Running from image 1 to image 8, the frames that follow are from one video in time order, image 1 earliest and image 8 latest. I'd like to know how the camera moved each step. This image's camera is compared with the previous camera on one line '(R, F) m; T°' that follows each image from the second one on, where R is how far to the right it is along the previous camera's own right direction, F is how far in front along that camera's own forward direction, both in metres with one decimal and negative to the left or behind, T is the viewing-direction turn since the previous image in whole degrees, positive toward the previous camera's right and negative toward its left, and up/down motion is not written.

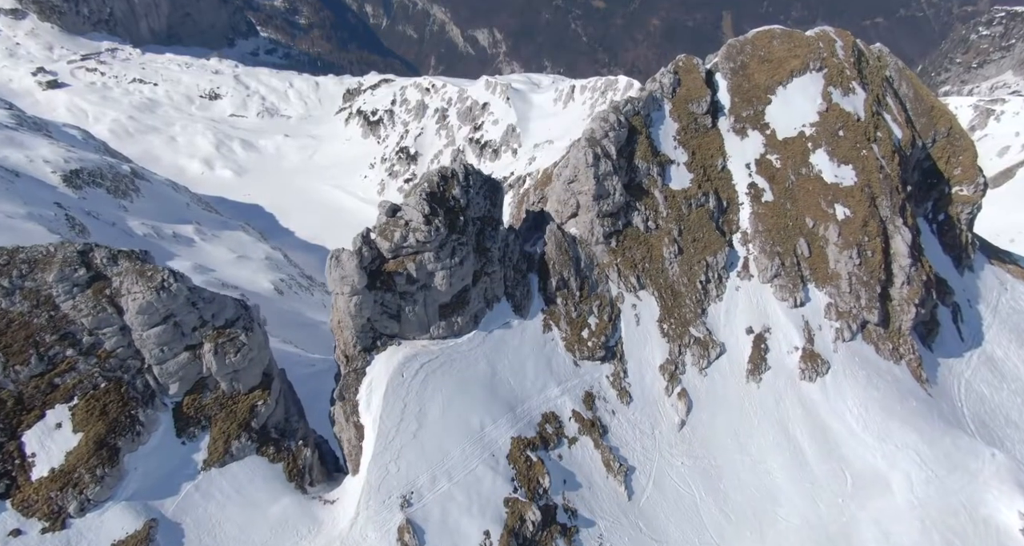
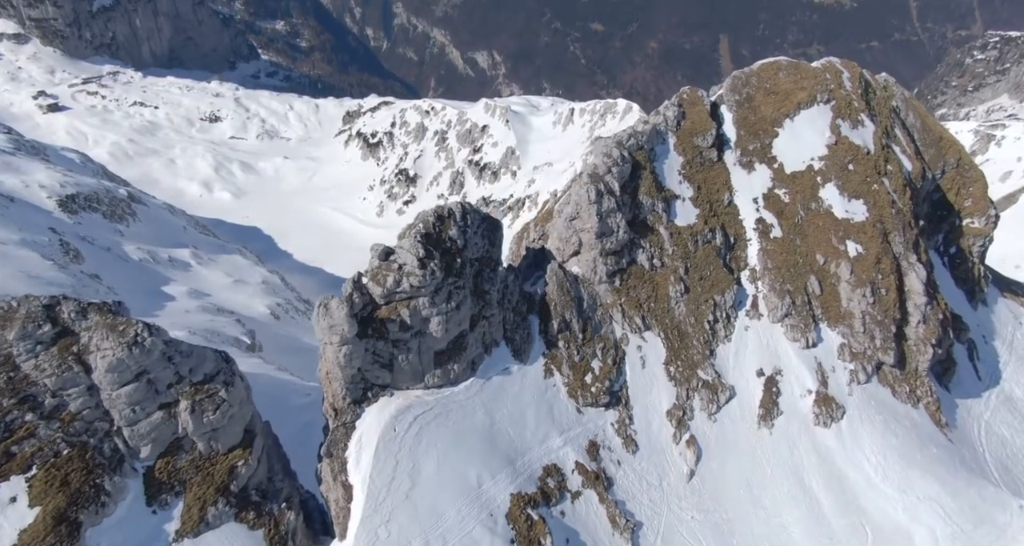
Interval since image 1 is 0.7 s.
(0.0, +2.2) m; 0°
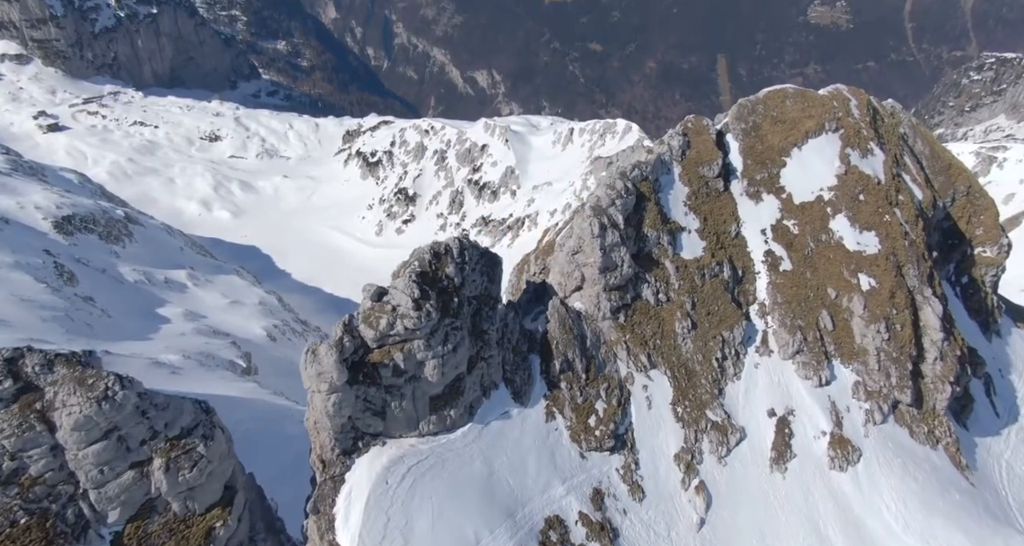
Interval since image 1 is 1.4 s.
(0.0, +2.1) m; 0°
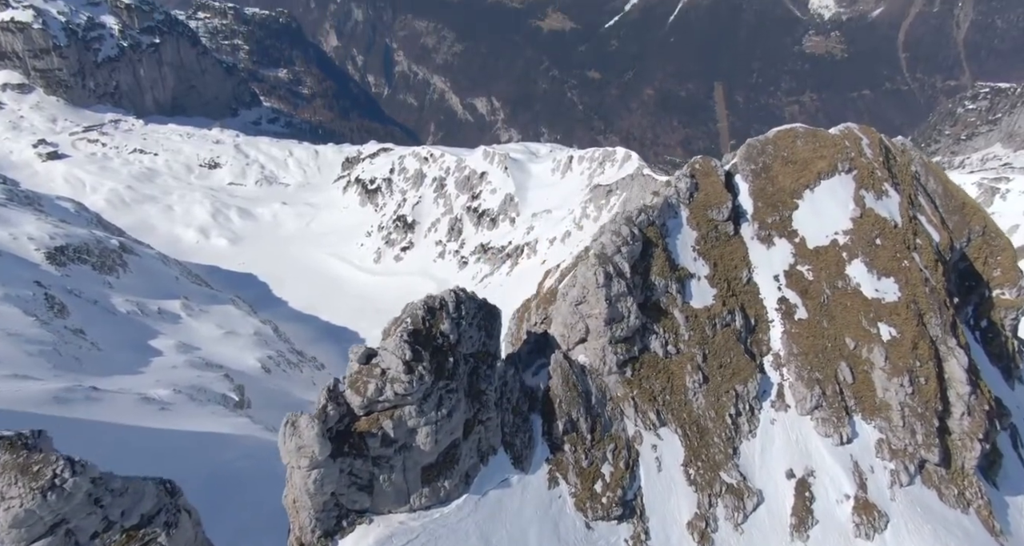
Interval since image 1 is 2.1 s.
(-0.1, +3.0) m; 0°
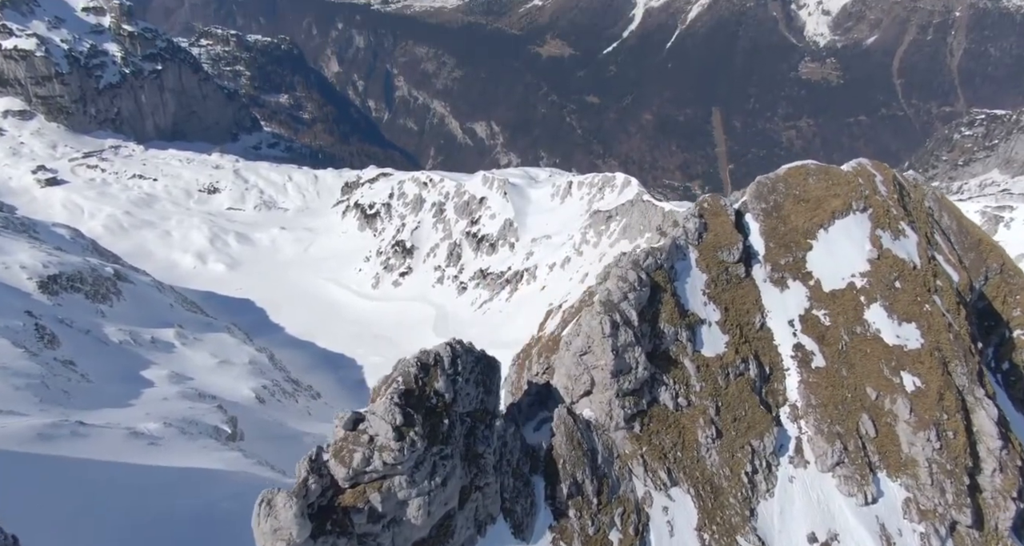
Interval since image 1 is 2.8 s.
(-0.1, +3.0) m; 0°
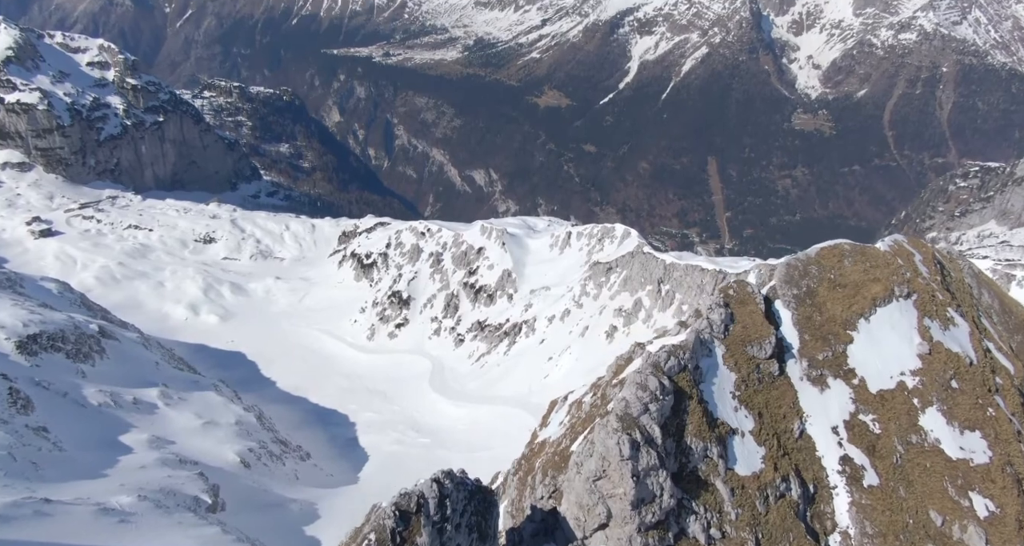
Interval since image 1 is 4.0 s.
(-0.2, +6.9) m; 0°
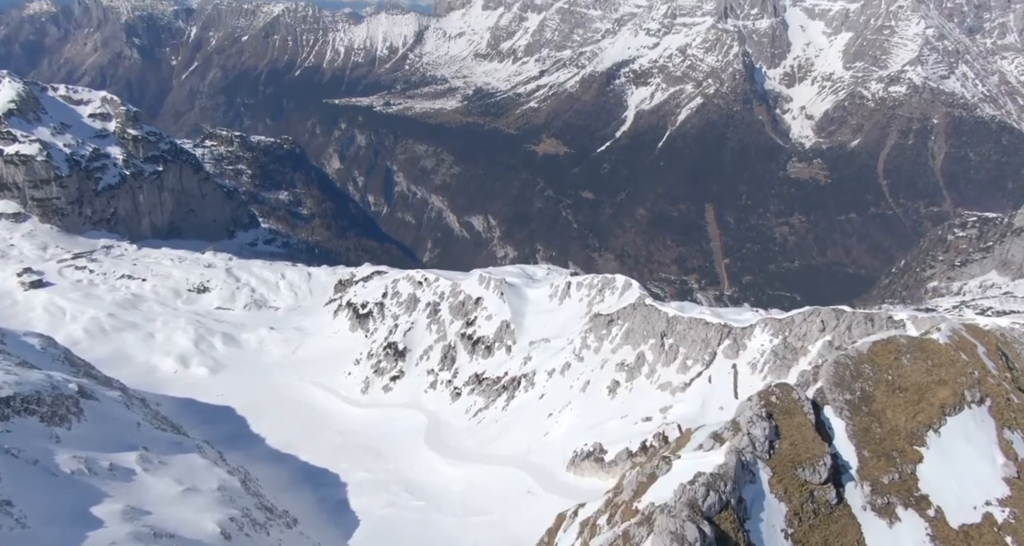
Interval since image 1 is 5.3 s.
(-0.1, +8.2) m; 0°
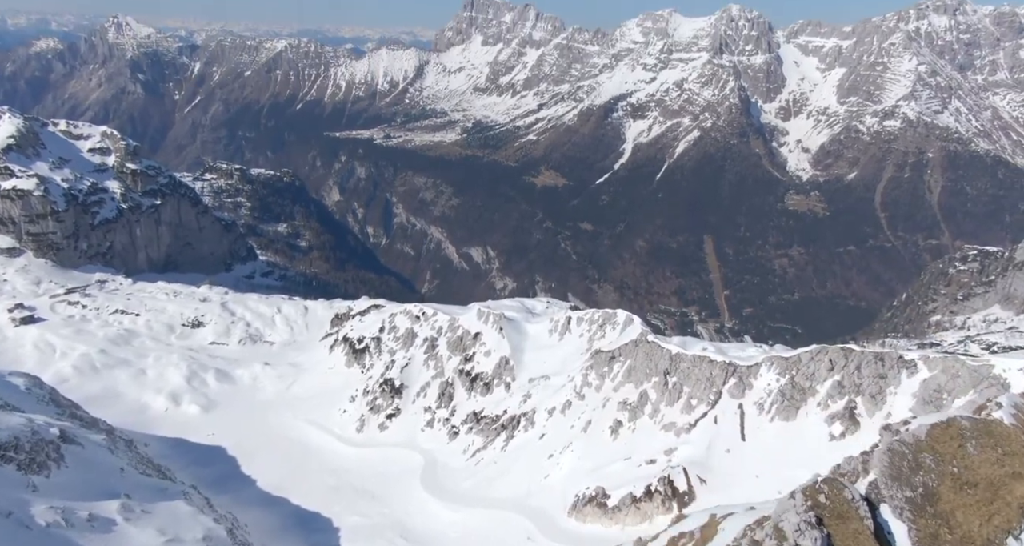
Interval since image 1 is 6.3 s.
(0.0, +6.6) m; 0°
